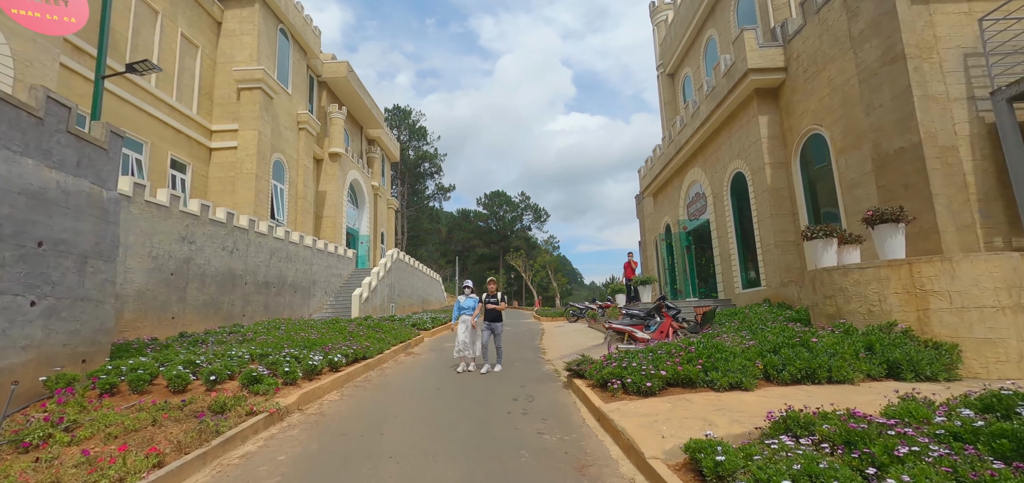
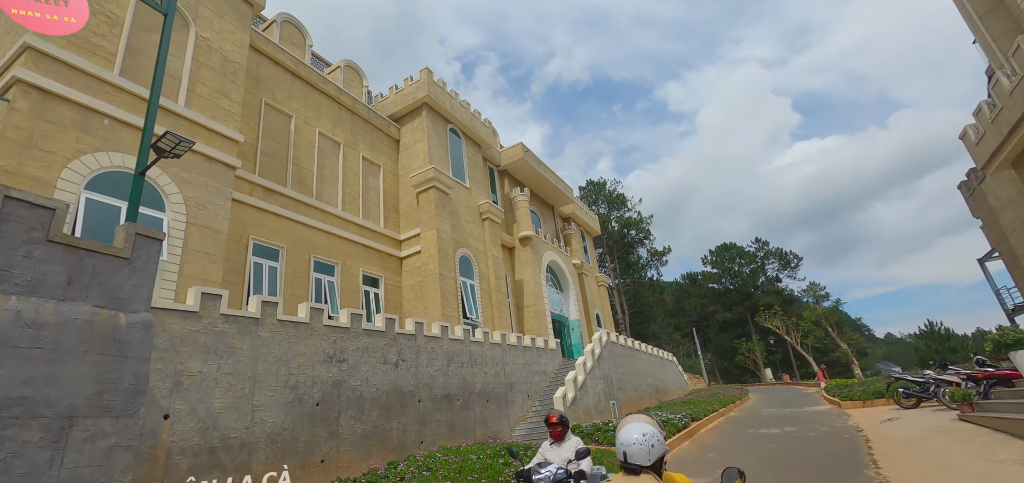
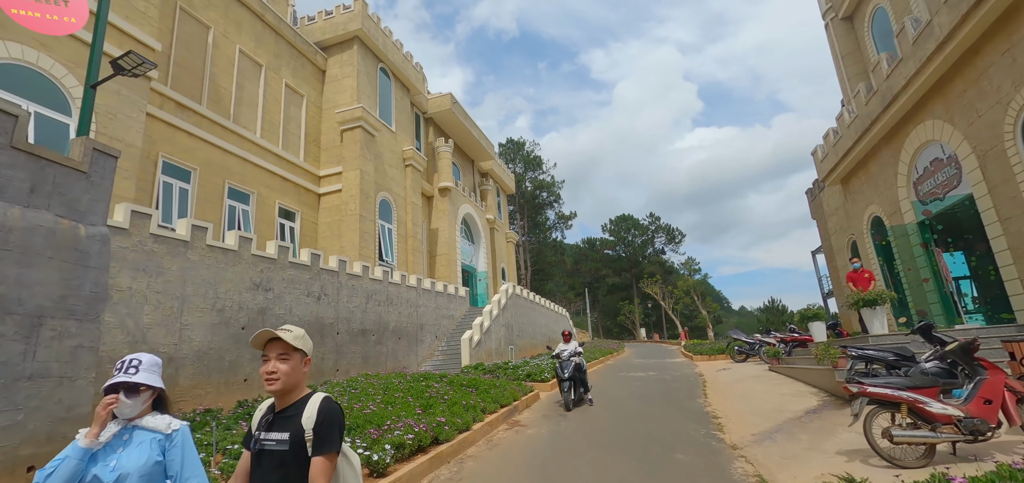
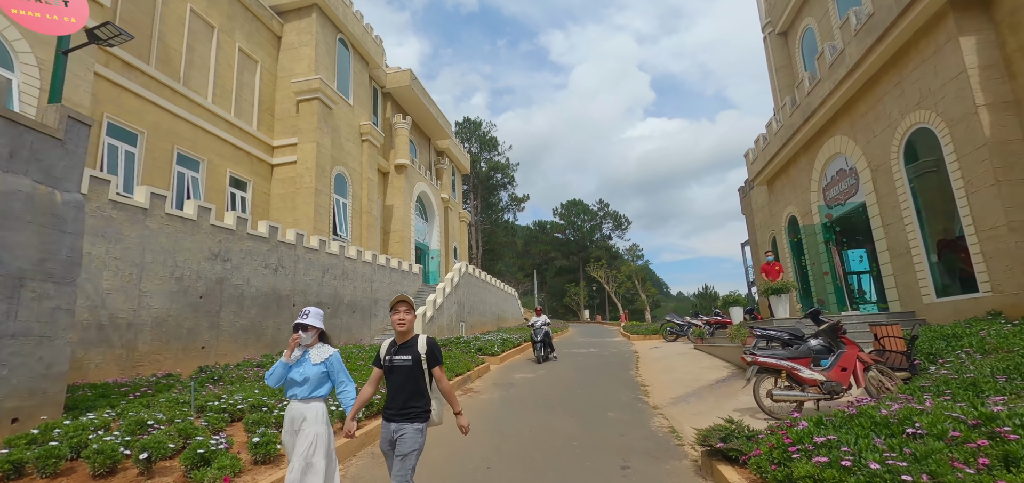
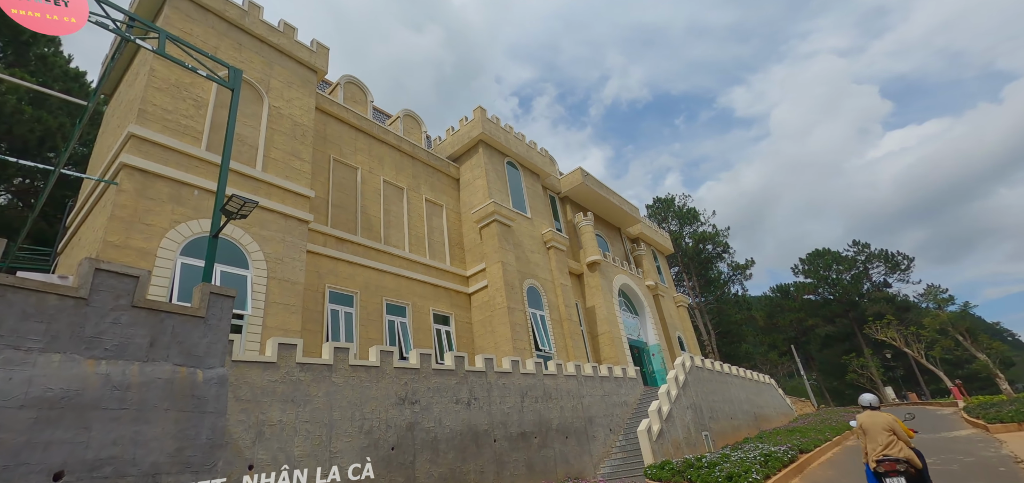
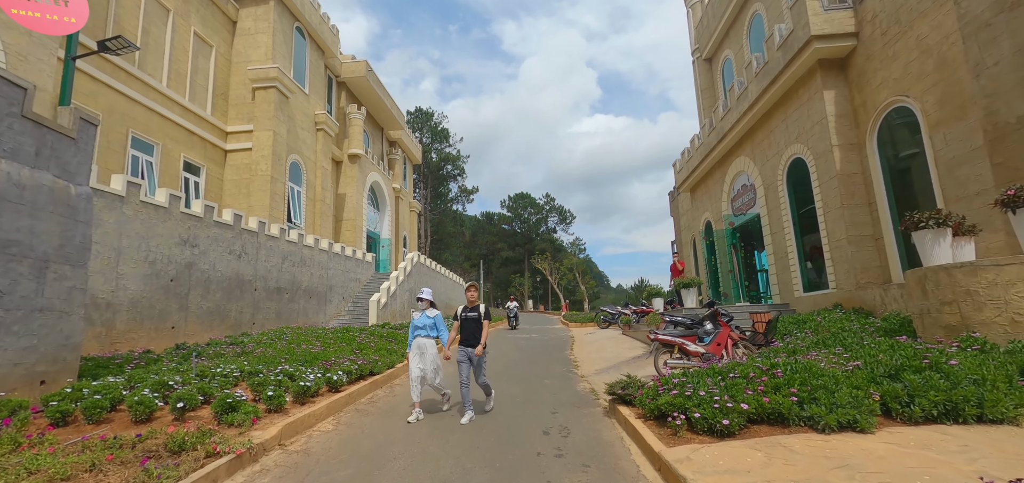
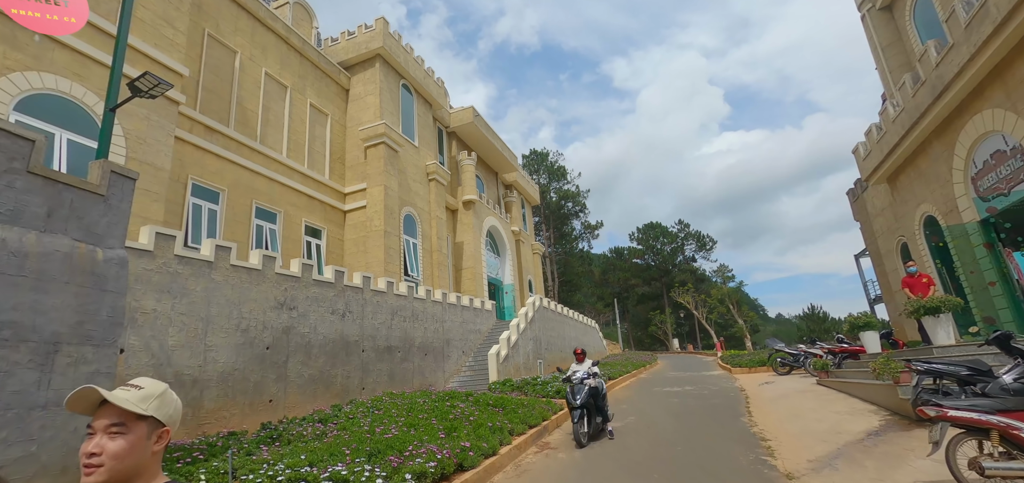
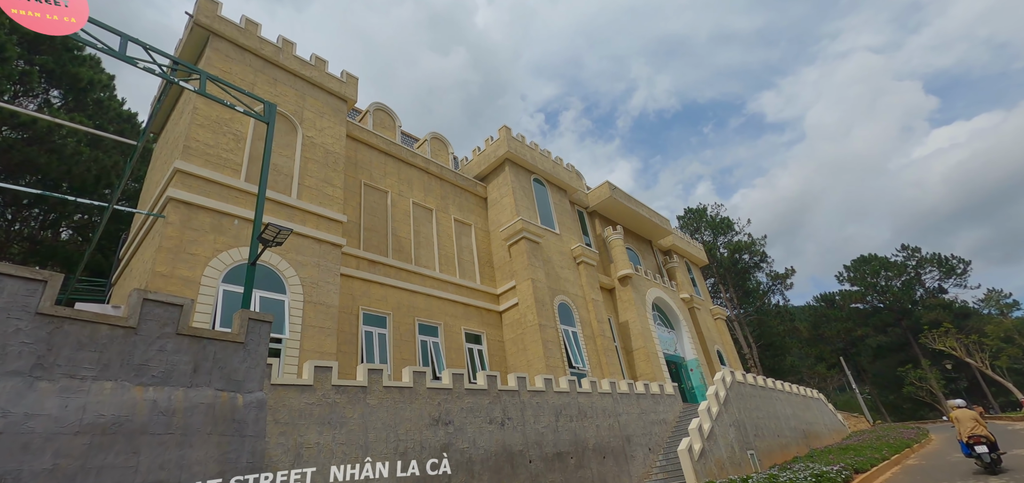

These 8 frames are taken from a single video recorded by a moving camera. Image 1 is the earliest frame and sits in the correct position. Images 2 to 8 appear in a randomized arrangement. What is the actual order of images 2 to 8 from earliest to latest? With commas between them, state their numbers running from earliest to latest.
6, 4, 3, 7, 2, 5, 8
